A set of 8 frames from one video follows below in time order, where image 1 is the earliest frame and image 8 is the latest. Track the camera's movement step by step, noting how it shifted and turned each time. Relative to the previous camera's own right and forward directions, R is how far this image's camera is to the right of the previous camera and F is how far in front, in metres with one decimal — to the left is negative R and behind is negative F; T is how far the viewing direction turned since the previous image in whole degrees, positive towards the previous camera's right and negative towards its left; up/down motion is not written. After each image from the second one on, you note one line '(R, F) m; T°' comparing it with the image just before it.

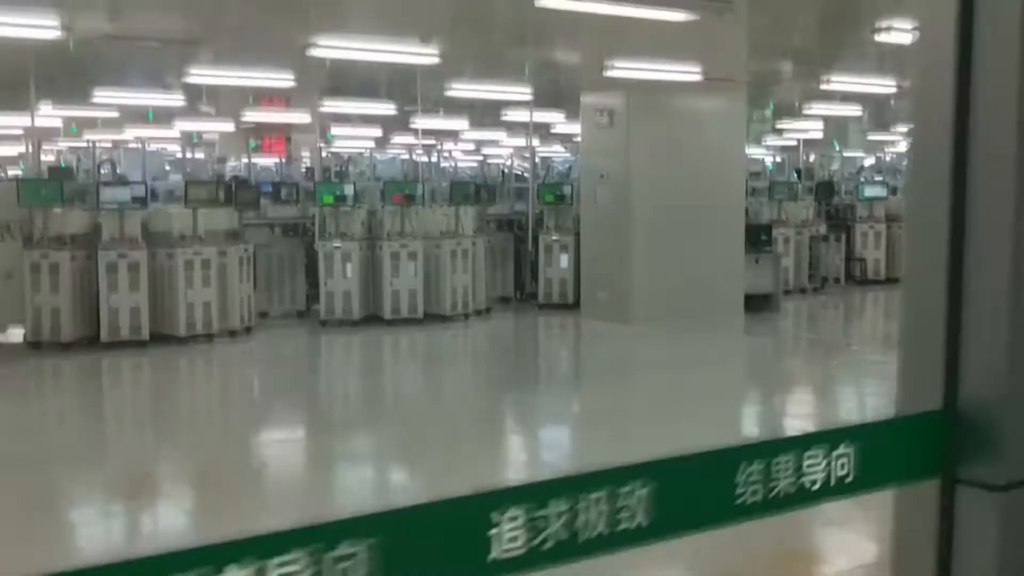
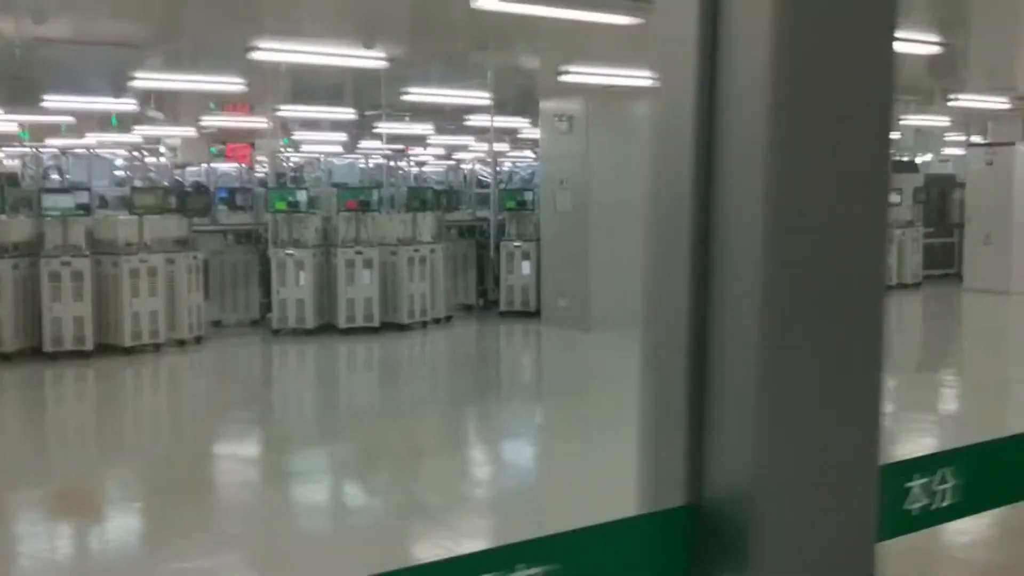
(+0.2, +0.2) m; +1°
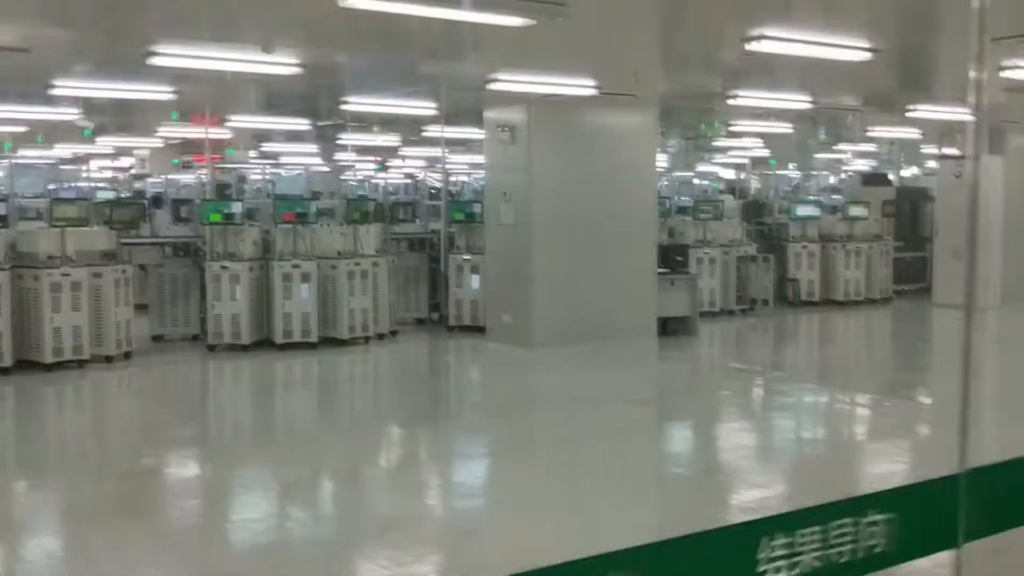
(+0.5, +0.2) m; 0°
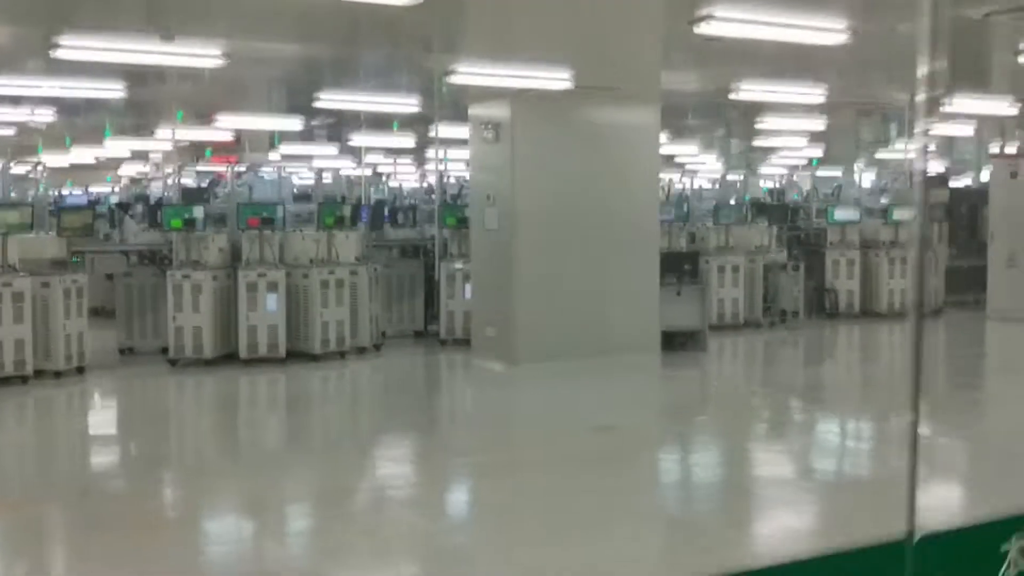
(+0.7, +0.7) m; -4°
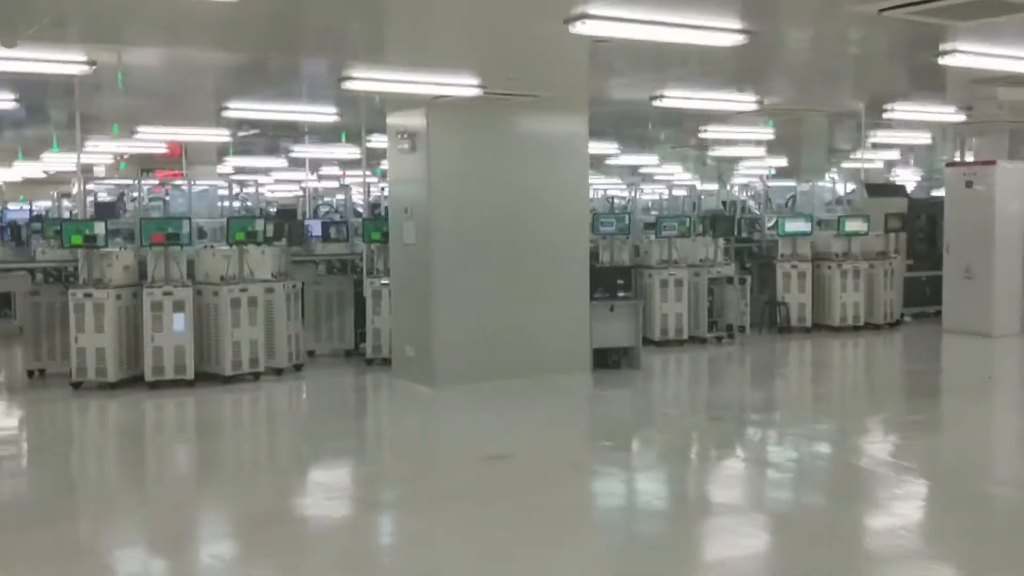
(+0.5, +0.4) m; 0°
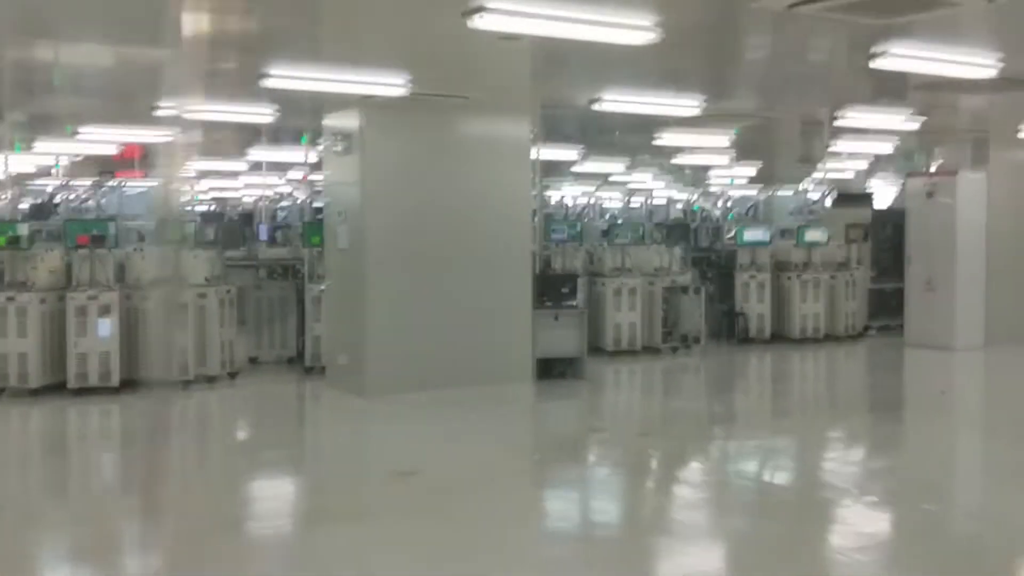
(+0.4, +0.2) m; 0°
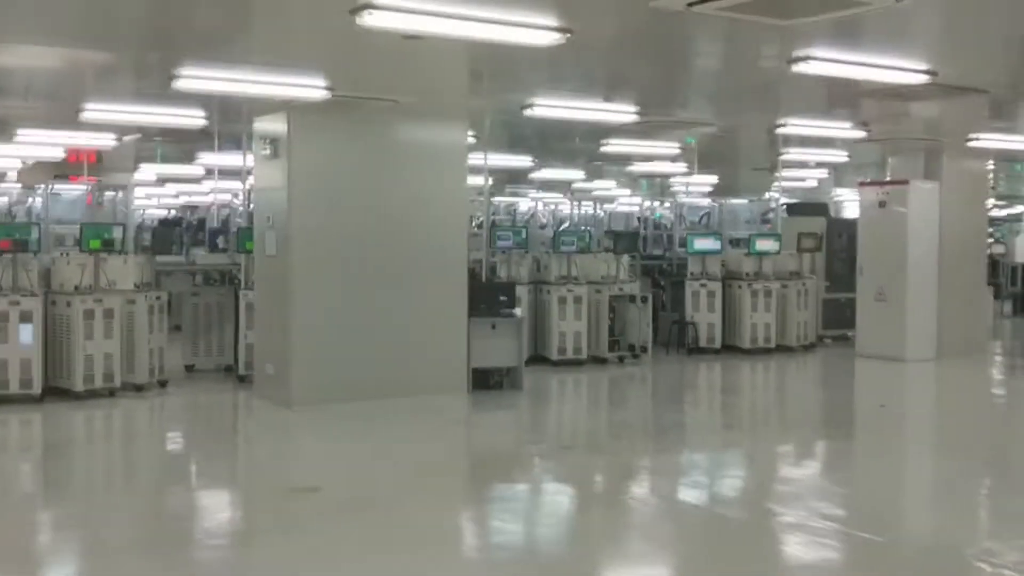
(+0.3, +0.1) m; +1°
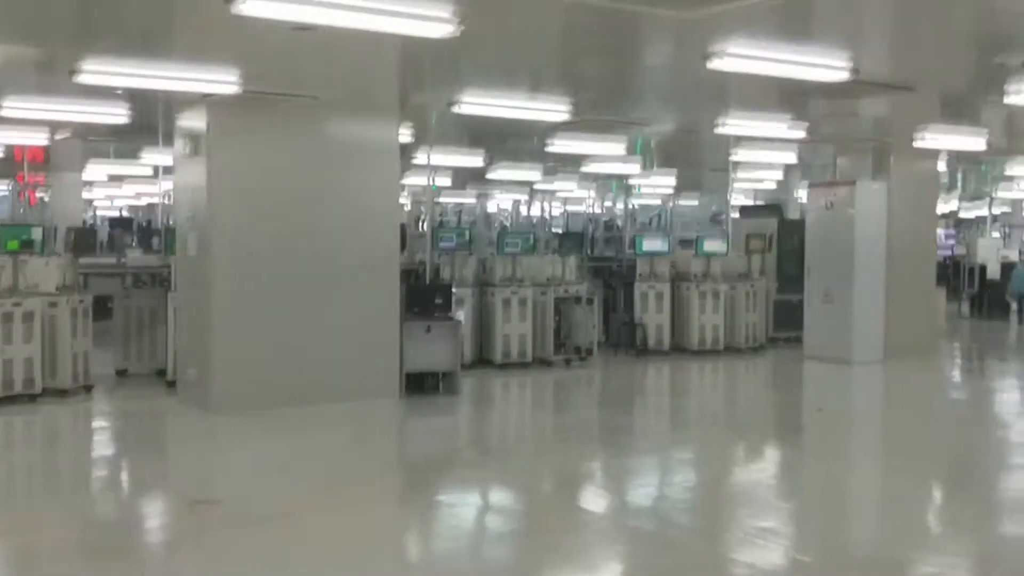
(+0.3, +0.1) m; +1°
